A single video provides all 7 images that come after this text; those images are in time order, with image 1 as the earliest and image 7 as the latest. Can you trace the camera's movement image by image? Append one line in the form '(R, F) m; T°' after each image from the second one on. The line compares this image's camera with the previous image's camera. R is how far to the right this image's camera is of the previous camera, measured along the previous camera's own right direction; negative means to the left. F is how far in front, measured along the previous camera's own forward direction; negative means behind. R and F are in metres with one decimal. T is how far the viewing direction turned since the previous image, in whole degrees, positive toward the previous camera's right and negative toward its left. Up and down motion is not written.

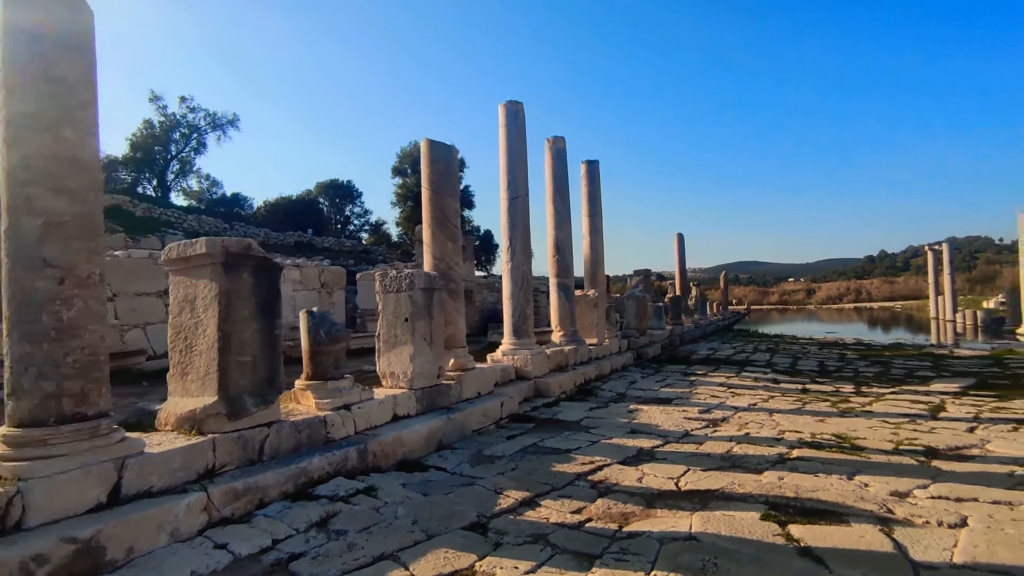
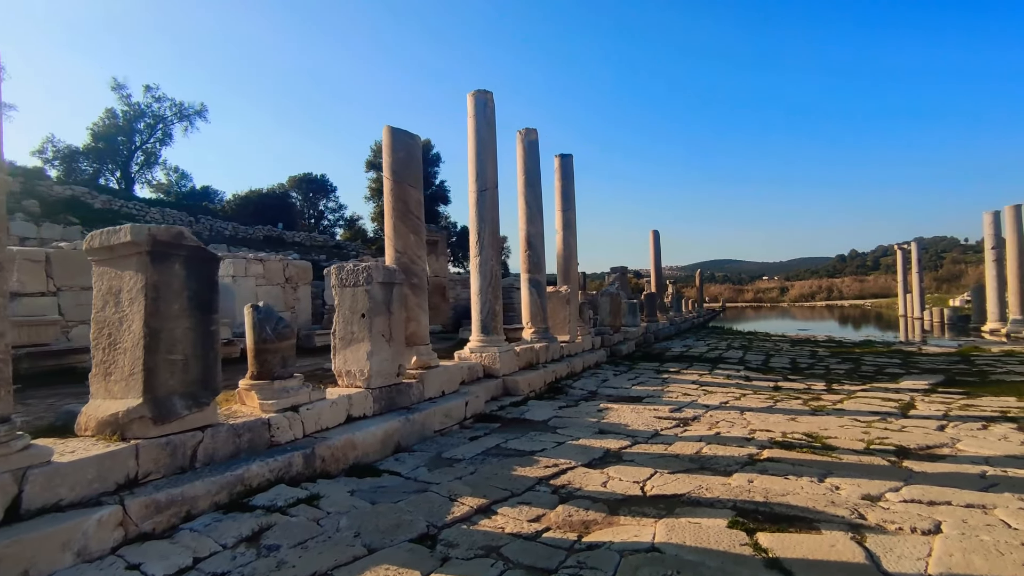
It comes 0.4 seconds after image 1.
(+0.1, +0.2) m; +2°
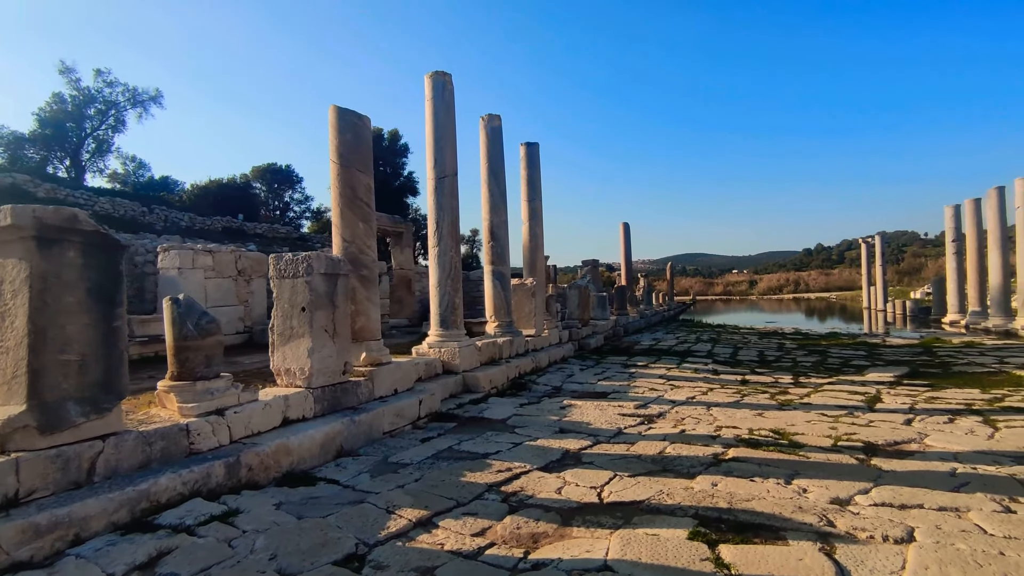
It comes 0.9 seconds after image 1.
(+0.2, +0.3) m; +3°
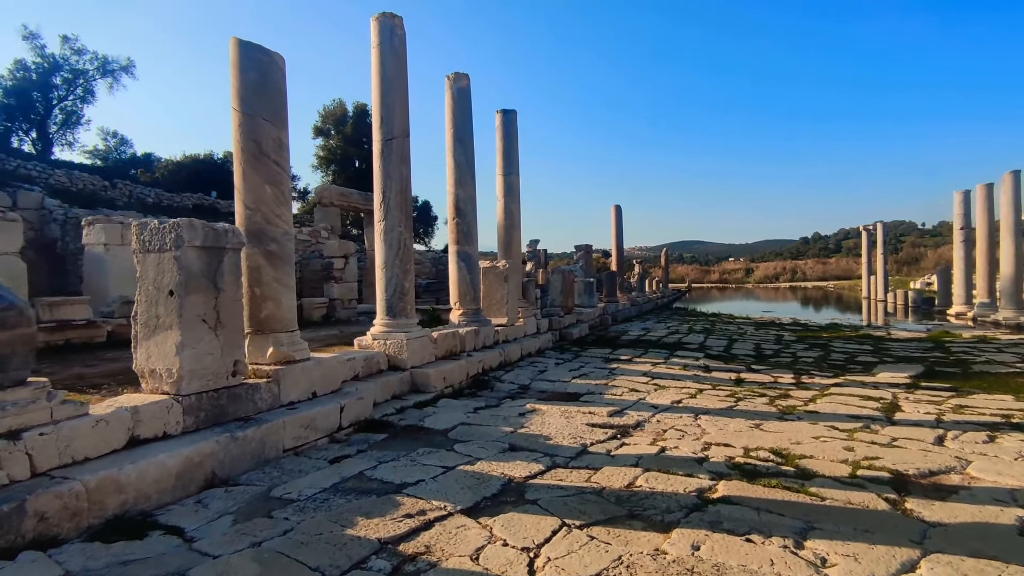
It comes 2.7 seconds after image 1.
(+0.4, +1.0) m; 0°
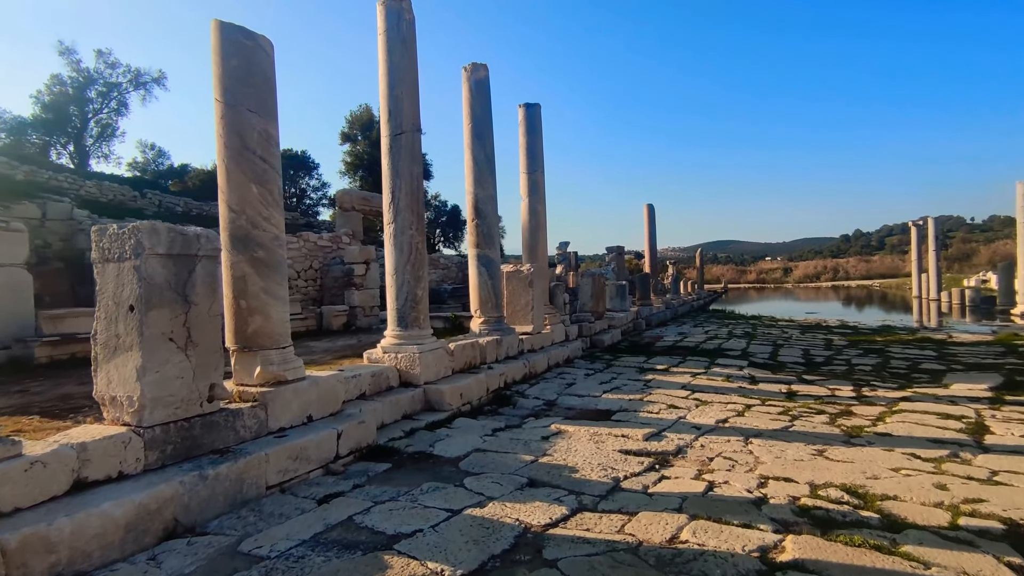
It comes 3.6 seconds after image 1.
(+0.1, +0.6) m; -3°
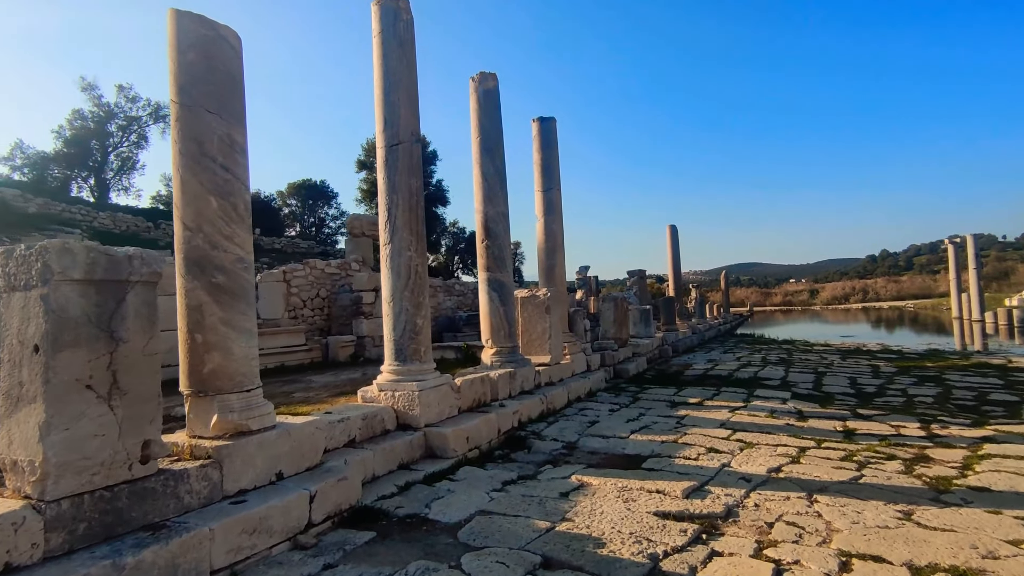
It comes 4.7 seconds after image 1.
(+0.1, +0.7) m; -2°
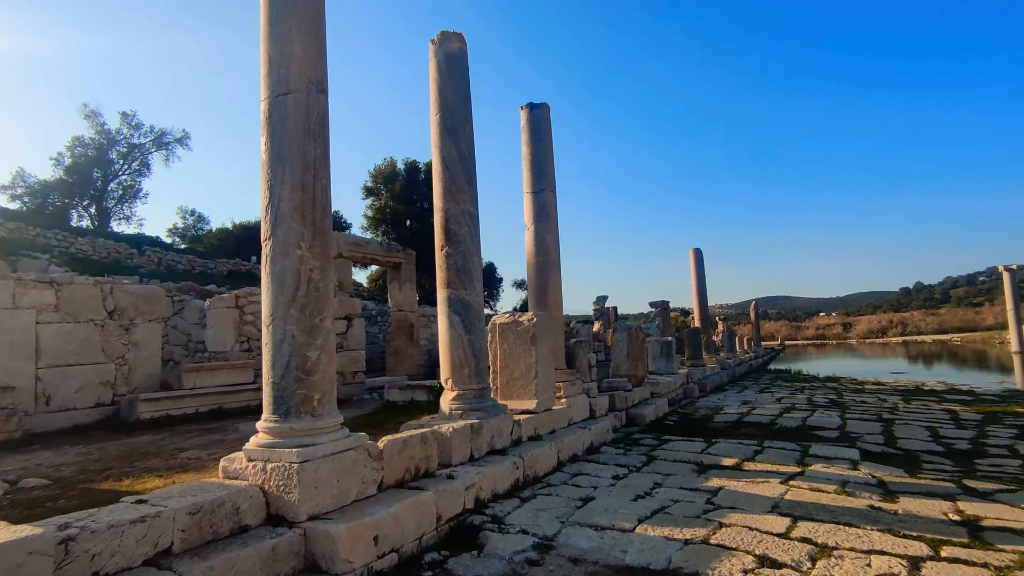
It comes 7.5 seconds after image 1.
(+0.5, +1.7) m; -2°
